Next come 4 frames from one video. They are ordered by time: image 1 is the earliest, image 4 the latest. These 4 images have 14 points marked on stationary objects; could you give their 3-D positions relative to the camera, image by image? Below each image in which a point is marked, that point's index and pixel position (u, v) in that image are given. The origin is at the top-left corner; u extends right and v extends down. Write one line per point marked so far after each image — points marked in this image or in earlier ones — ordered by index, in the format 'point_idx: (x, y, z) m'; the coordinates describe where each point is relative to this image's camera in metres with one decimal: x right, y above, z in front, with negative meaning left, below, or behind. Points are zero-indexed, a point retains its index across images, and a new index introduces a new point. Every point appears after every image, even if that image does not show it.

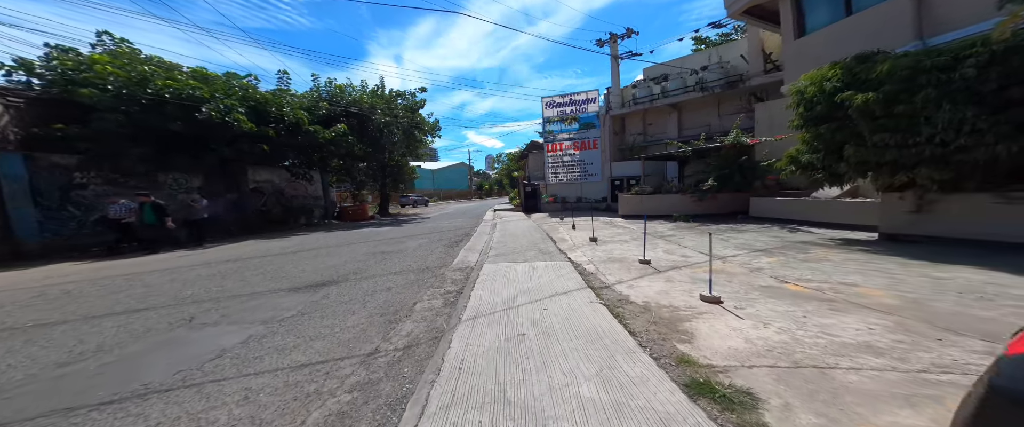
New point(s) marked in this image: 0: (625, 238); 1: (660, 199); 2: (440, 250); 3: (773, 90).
0: (+4.0, -0.9, +11.2) m
1: (+7.4, +0.8, +15.7) m
2: (-2.7, -1.3, +11.5) m
3: (+15.1, +7.0, +17.5) m
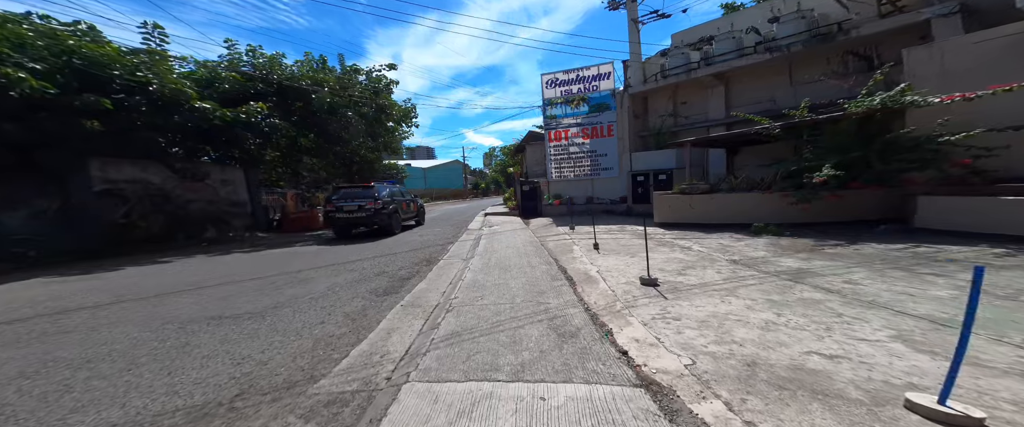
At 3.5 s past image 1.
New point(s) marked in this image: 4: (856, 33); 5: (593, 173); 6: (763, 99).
0: (+3.6, -1.2, +5.7) m
1: (+7.0, +0.4, +10.2) m
2: (-3.0, -1.7, +5.9) m
3: (+14.6, +6.7, +12.2) m
4: (+13.9, +7.2, +12.3) m
5: (+5.0, +2.5, +19.3) m
6: (+12.2, +5.5, +14.9) m
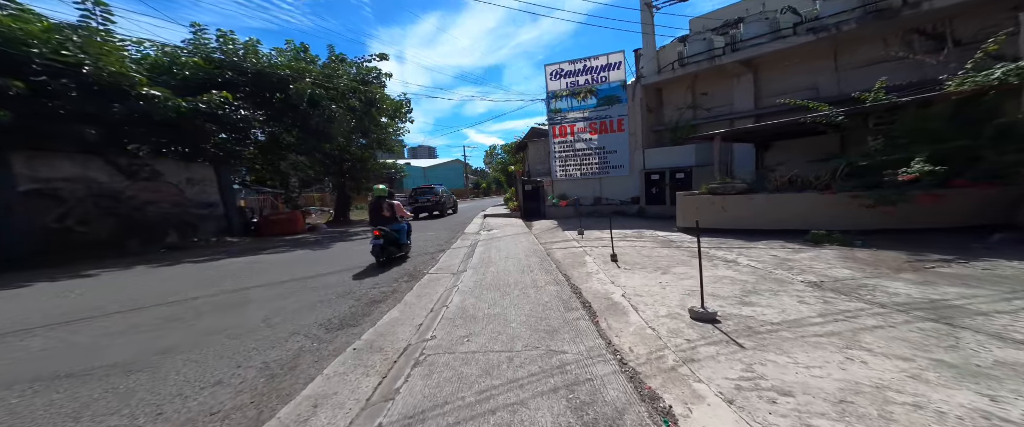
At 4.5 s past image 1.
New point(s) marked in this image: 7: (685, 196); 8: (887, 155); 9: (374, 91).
0: (+3.6, -1.3, +3.9) m
1: (+7.0, +0.3, +8.5) m
2: (-3.0, -1.8, +4.2) m
3: (+14.6, +6.6, +10.4) m
4: (+13.9, +7.1, +10.5) m
5: (+5.0, +2.4, +17.5) m
6: (+12.2, +5.3, +13.1) m
7: (+5.5, +0.6, +9.7) m
8: (+8.7, +1.4, +7.2) m
9: (-8.3, +7.3, +18.5) m
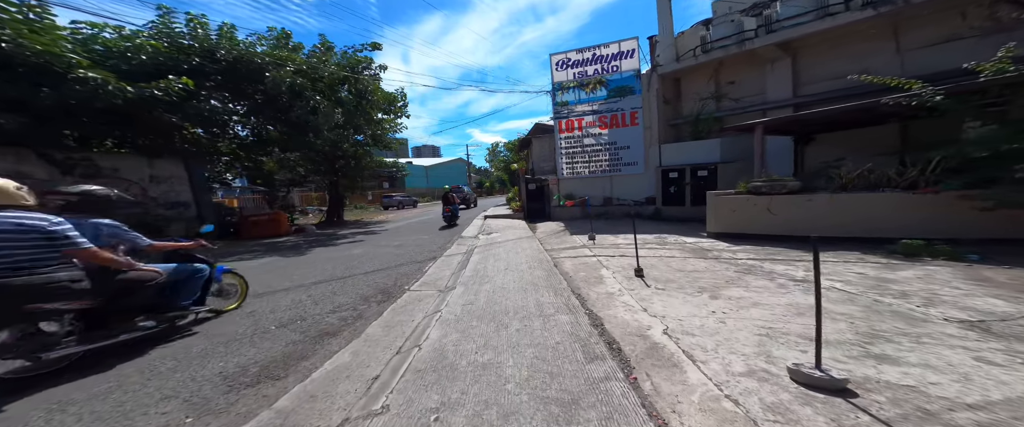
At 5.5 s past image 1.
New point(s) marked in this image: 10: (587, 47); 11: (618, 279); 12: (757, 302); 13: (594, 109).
0: (+3.6, -1.3, +2.3) m
1: (+7.0, +0.3, +6.8) m
2: (-3.1, -1.8, +2.7) m
3: (+14.7, +6.5, +8.7) m
4: (+14.0, +6.9, +8.8) m
5: (+5.2, +2.3, +15.9) m
6: (+12.3, +5.2, +11.4) m
7: (+5.5, +0.5, +8.0) m
8: (+8.7, +1.3, +5.6) m
9: (-8.1, +7.2, +17.0) m
10: (+3.9, +8.5, +15.8) m
11: (+2.2, -1.3, +6.2) m
12: (+3.5, -1.2, +4.2) m
13: (+4.2, +5.3, +15.9) m
